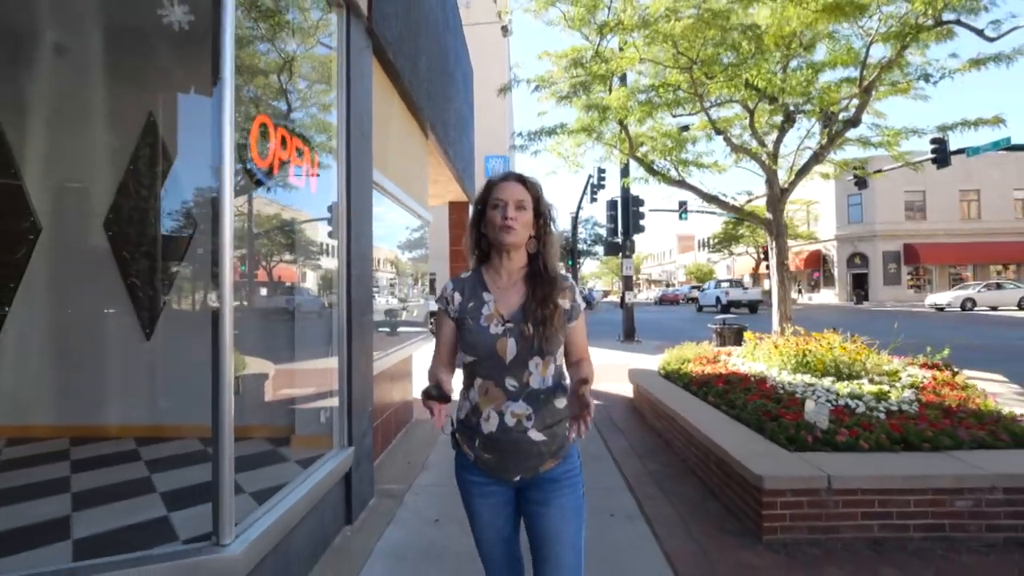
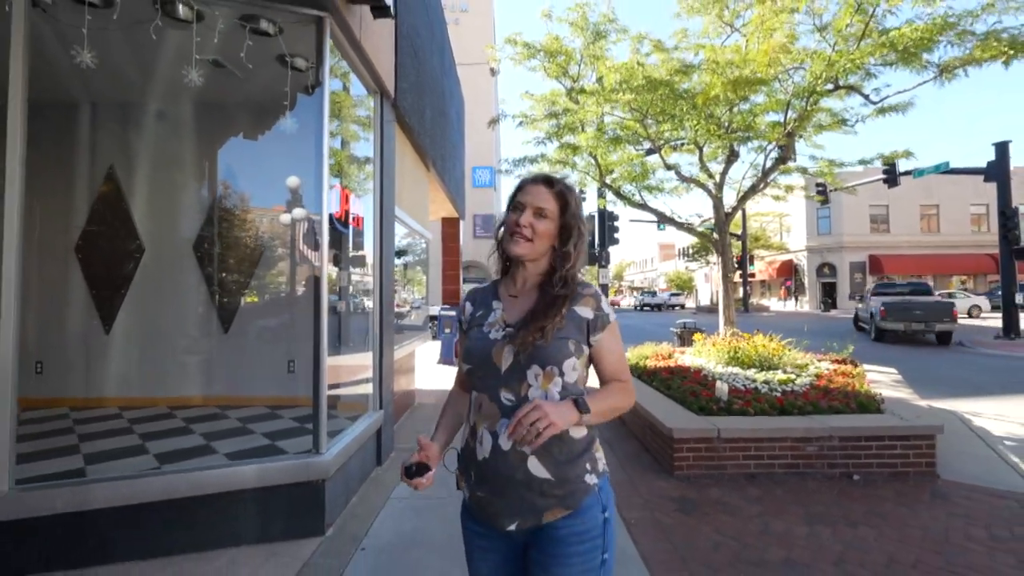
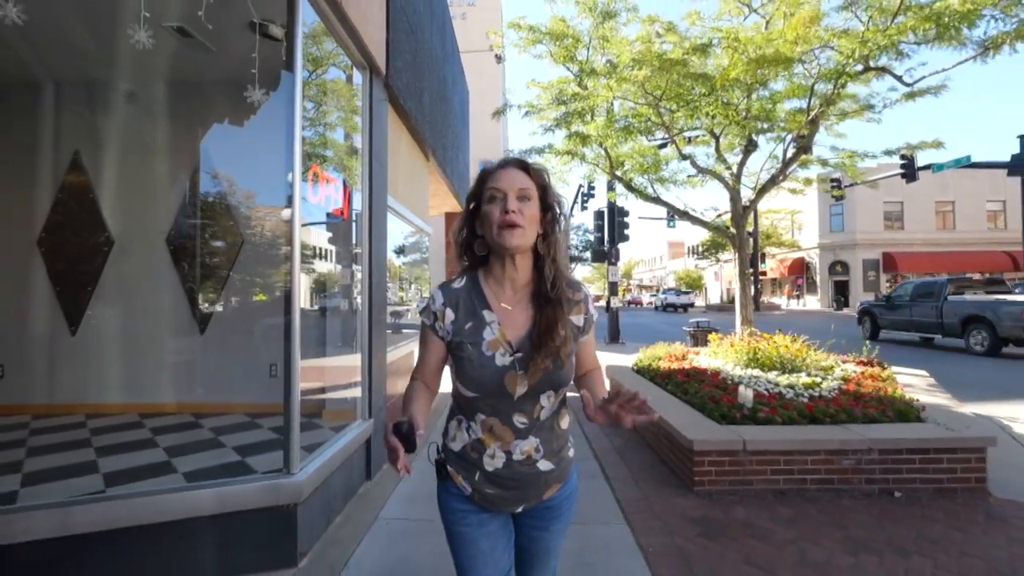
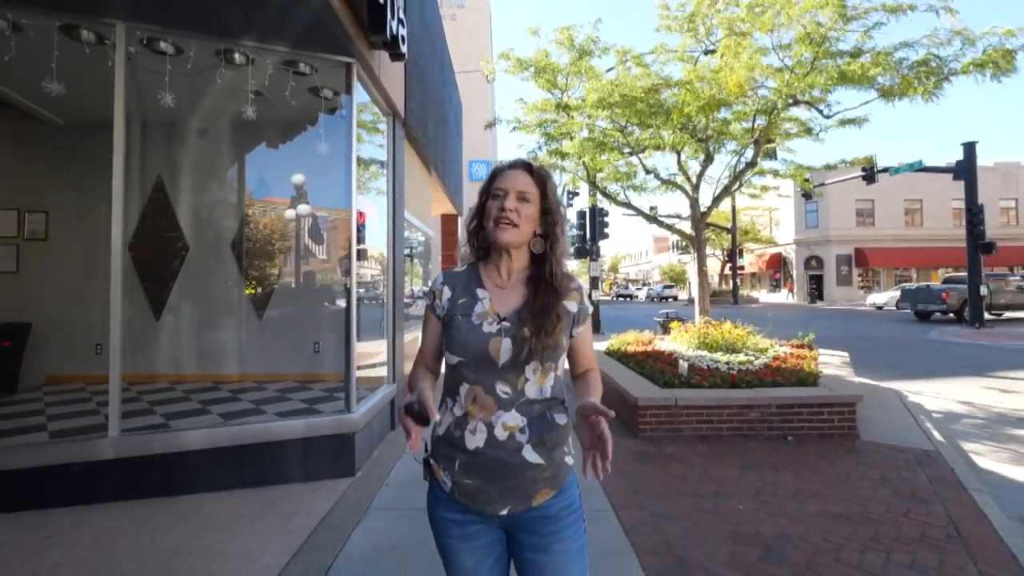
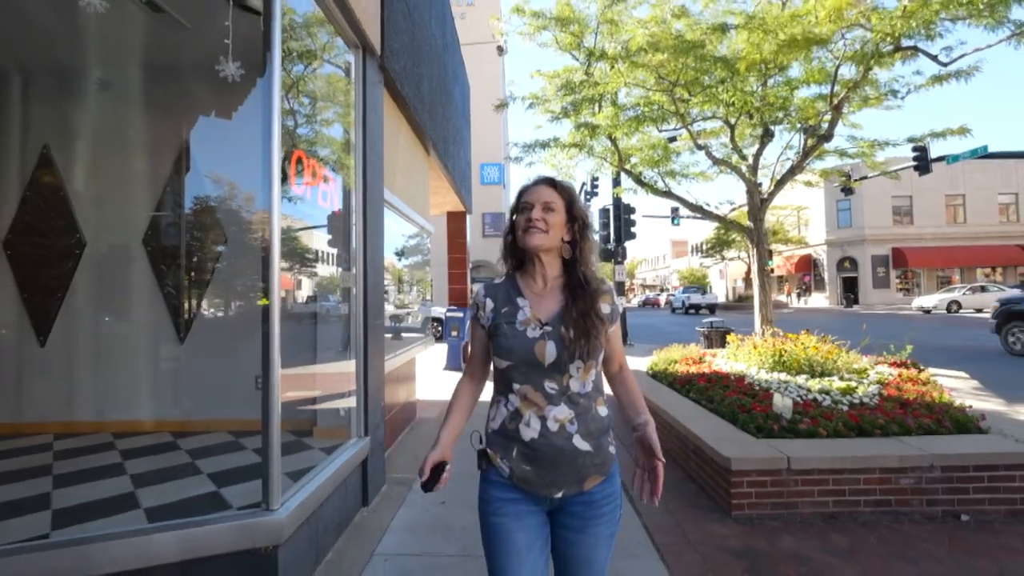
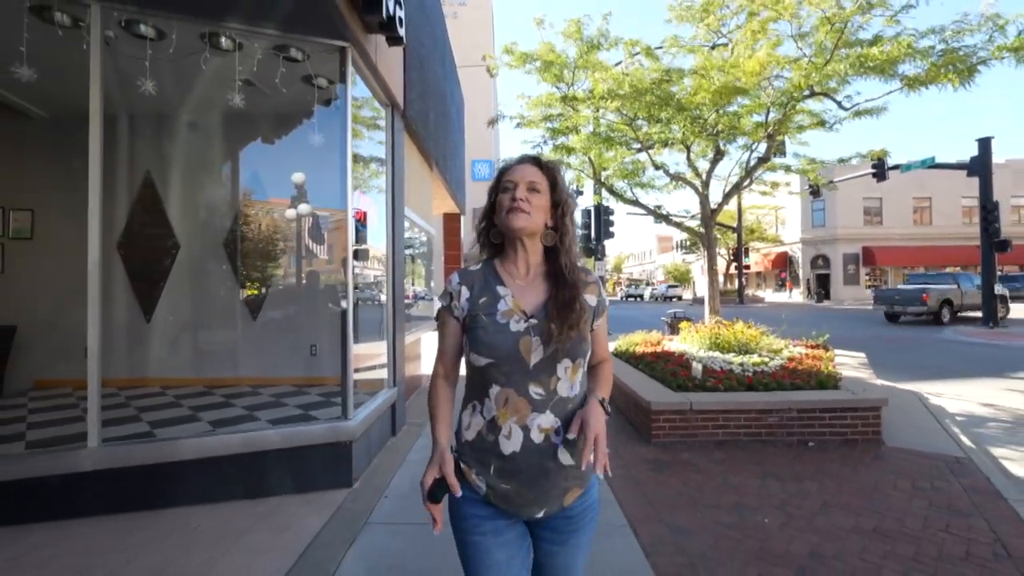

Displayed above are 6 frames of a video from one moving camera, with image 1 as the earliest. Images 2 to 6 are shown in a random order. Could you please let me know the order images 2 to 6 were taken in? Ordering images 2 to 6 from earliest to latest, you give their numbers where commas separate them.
5, 3, 2, 6, 4
